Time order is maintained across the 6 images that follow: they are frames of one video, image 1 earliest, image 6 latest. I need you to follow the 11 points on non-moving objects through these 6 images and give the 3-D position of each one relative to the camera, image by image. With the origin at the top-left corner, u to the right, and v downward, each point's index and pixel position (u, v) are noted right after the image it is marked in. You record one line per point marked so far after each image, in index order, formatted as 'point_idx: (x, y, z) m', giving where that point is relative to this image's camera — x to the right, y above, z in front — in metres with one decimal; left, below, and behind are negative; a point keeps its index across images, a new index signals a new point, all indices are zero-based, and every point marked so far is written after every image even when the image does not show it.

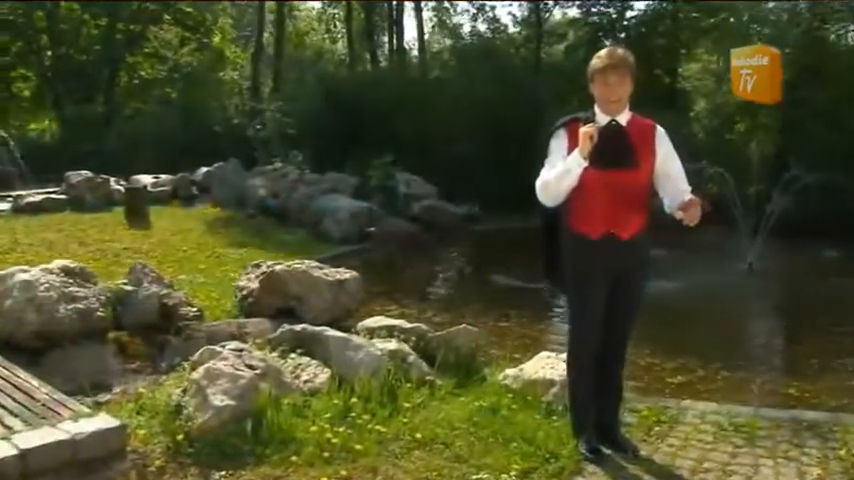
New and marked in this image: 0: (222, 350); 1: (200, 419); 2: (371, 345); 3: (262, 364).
0: (-1.2, -0.6, +6.8) m
1: (-1.2, -0.9, +6.4) m
2: (-0.4, -0.6, +7.4) m
3: (-1.0, -0.7, +6.9) m
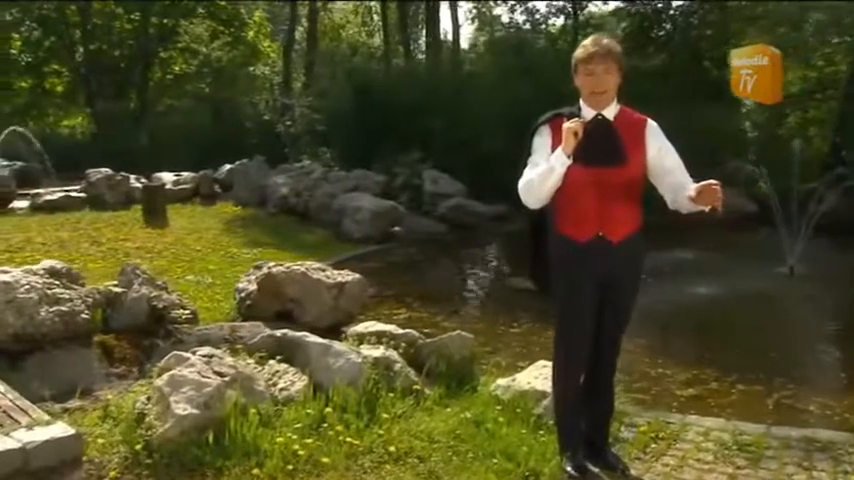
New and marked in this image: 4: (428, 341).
0: (-1.3, -0.6, +6.7) m
1: (-1.4, -1.0, +6.2) m
2: (-0.5, -0.7, +7.2) m
3: (-1.1, -0.7, +6.7) m
4: (0.0, -0.7, +7.8) m
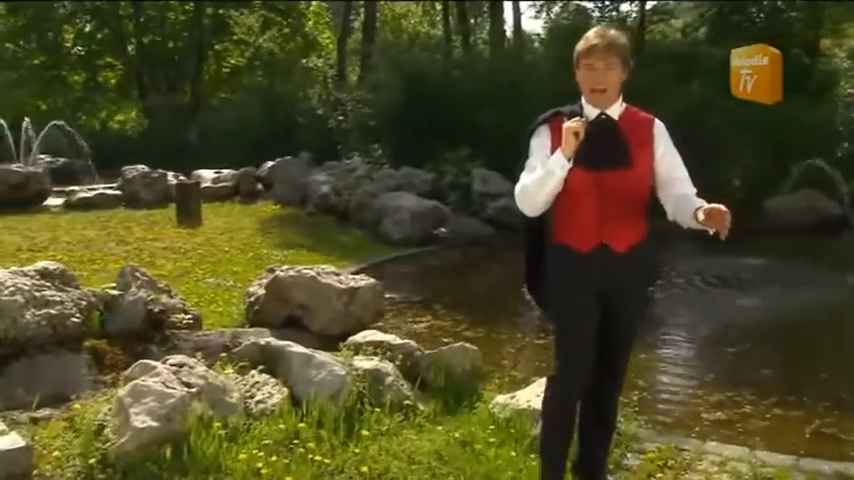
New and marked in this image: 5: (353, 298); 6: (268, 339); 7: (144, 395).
0: (-1.5, -0.7, +6.4) m
1: (-1.5, -1.0, +6.0) m
2: (-0.5, -0.7, +6.8) m
3: (-1.2, -0.8, +6.4) m
4: (0.0, -0.7, +7.3) m
5: (-0.5, -0.4, +8.1) m
6: (-1.0, -0.6, +7.2) m
7: (-1.4, -0.8, +6.2) m
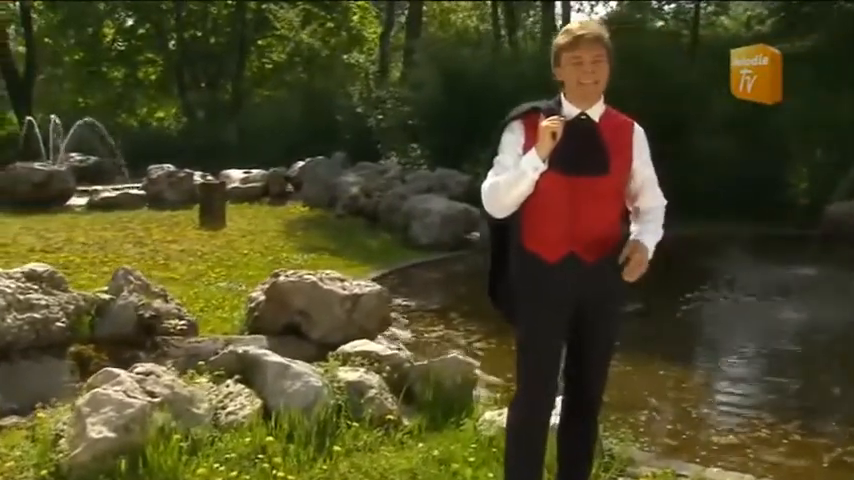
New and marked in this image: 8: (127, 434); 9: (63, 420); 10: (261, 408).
0: (-1.6, -0.7, +6.2) m
1: (-1.7, -1.0, +5.8) m
2: (-0.6, -0.7, +6.5) m
3: (-1.3, -0.8, +6.1) m
4: (0.0, -0.7, +6.9) m
5: (-0.4, -0.4, +7.8) m
6: (-1.0, -0.6, +6.9) m
7: (-1.6, -0.8, +5.9) m
8: (-1.5, -0.9, +5.9) m
9: (-1.8, -0.9, +6.1) m
10: (-0.9, -0.9, +6.3) m
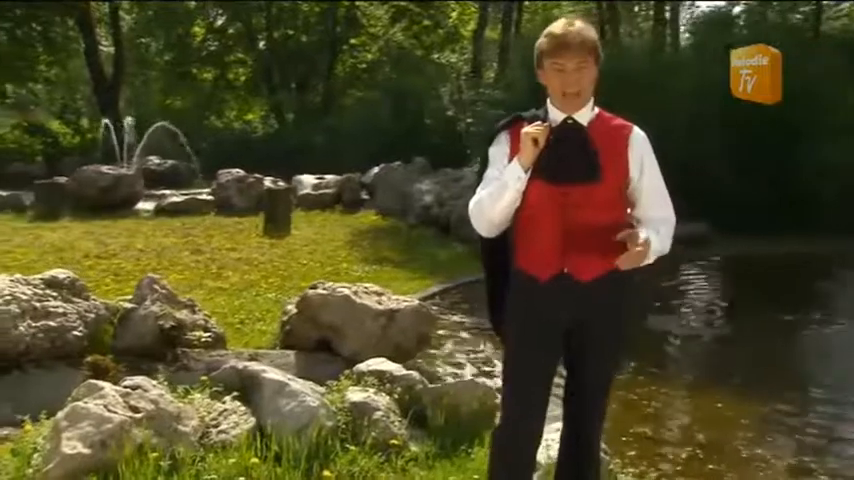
0: (-1.6, -0.7, +5.9) m
1: (-1.8, -1.1, +5.5) m
2: (-0.6, -0.8, +6.0) m
3: (-1.3, -0.8, +5.8) m
4: (+0.1, -0.8, +6.3) m
5: (-0.2, -0.5, +7.3) m
6: (-0.9, -0.7, +6.6) m
7: (-1.6, -0.8, +5.7) m
8: (-1.5, -1.0, +5.6) m
9: (-1.8, -0.9, +5.8) m
10: (-0.9, -0.9, +5.9) m
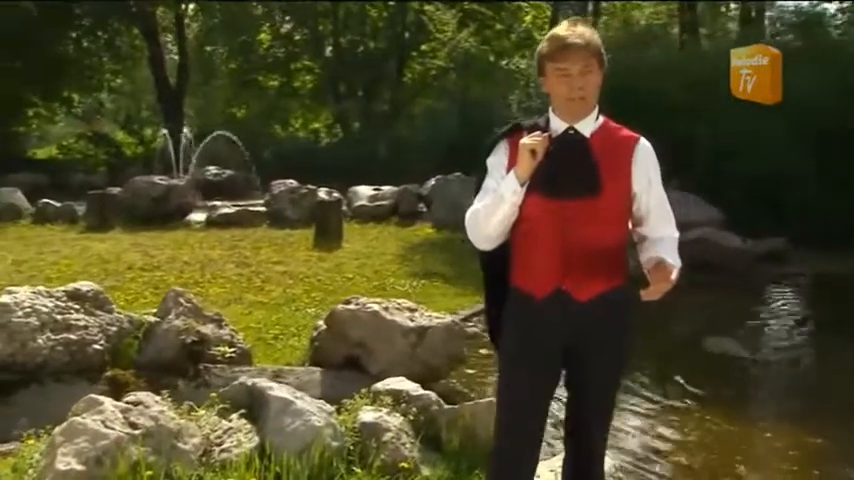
0: (-1.5, -0.8, +5.7) m
1: (-1.8, -1.1, +5.3) m
2: (-0.5, -0.8, +5.7) m
3: (-1.3, -0.9, +5.6) m
4: (+0.2, -0.8, +5.9) m
5: (0.0, -0.5, +6.9) m
6: (-0.8, -0.7, +6.3) m
7: (-1.6, -0.9, +5.5) m
8: (-1.5, -1.0, +5.4) m
9: (-1.8, -1.0, +5.7) m
10: (-0.8, -1.0, +5.6) m
